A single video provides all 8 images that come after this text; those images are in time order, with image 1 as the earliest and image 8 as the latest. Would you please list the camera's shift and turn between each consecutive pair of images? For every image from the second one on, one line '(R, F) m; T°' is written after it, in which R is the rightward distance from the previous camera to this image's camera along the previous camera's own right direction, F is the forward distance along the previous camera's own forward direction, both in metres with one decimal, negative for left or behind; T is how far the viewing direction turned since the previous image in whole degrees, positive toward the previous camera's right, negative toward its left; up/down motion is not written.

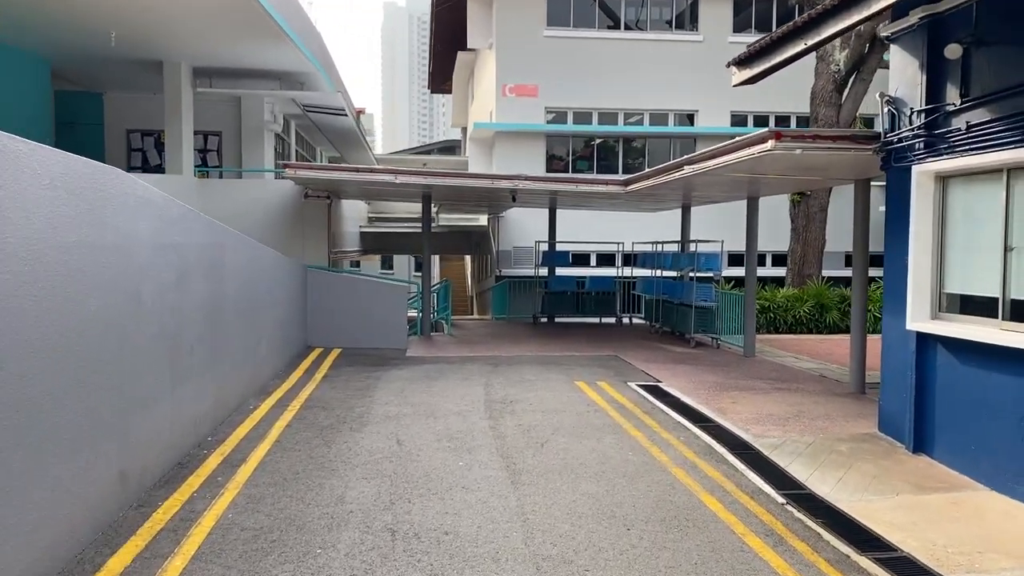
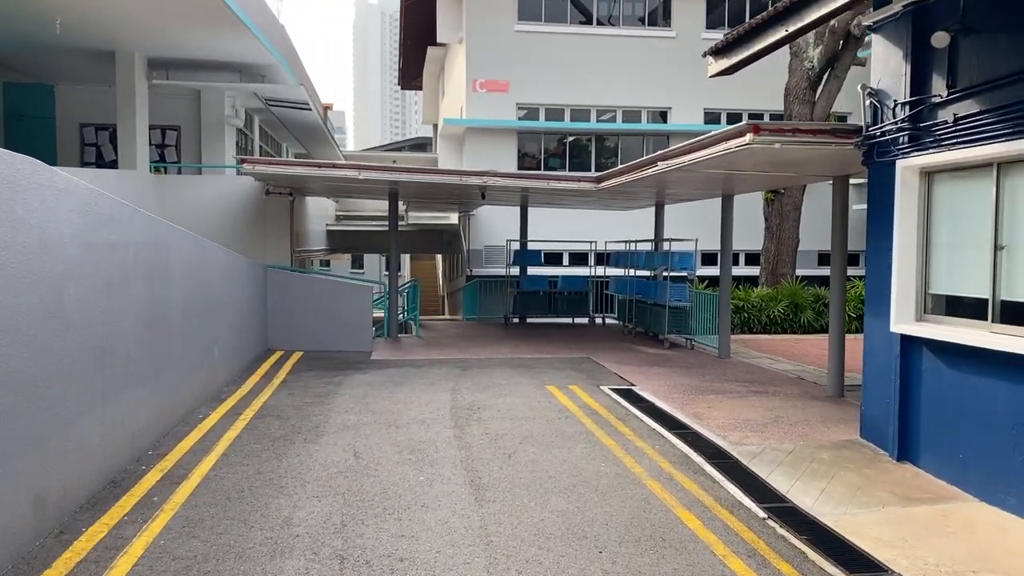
(+0.1, +0.4) m; +2°
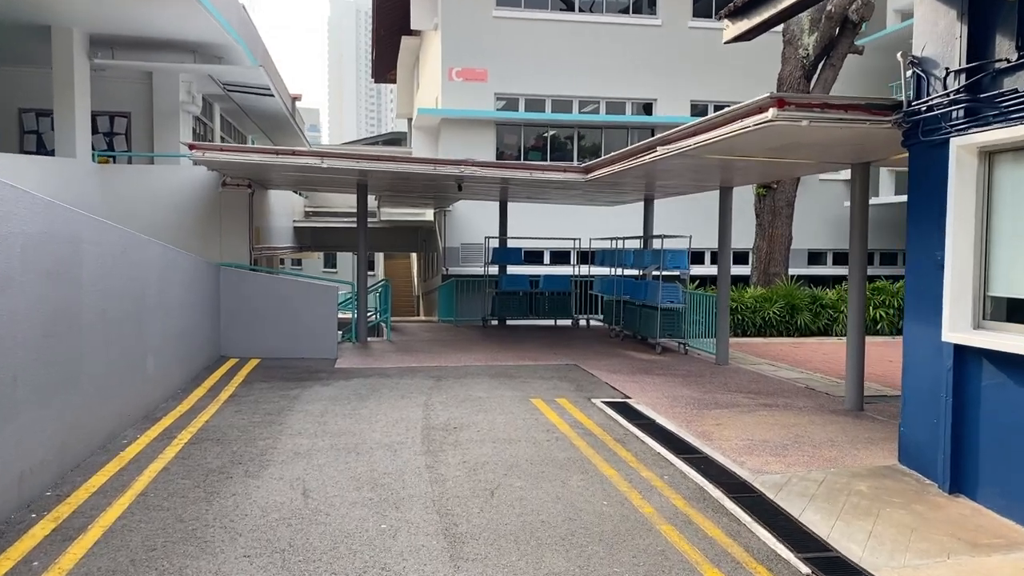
(0.0, +1.1) m; +2°
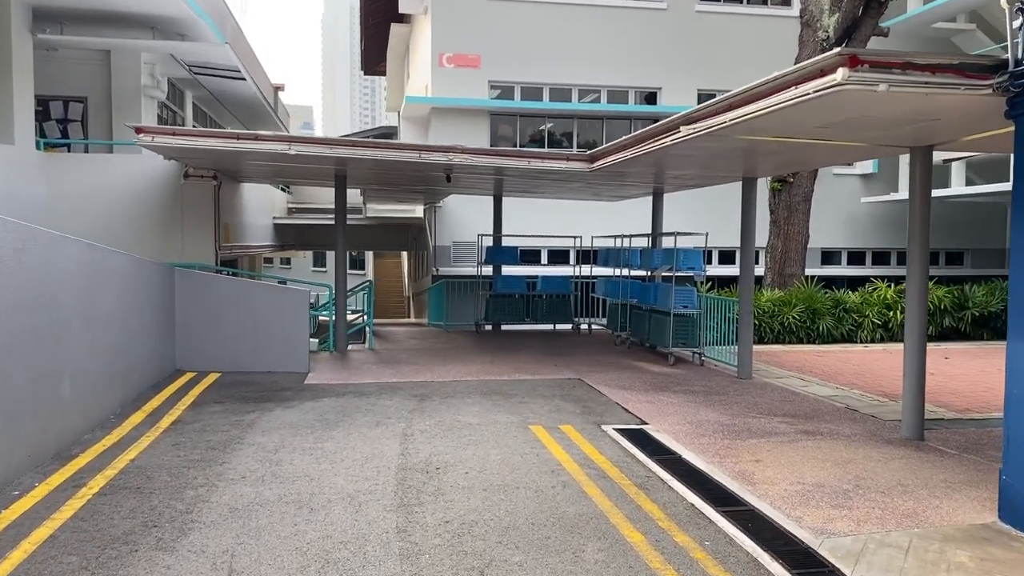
(0.0, +1.4) m; 0°
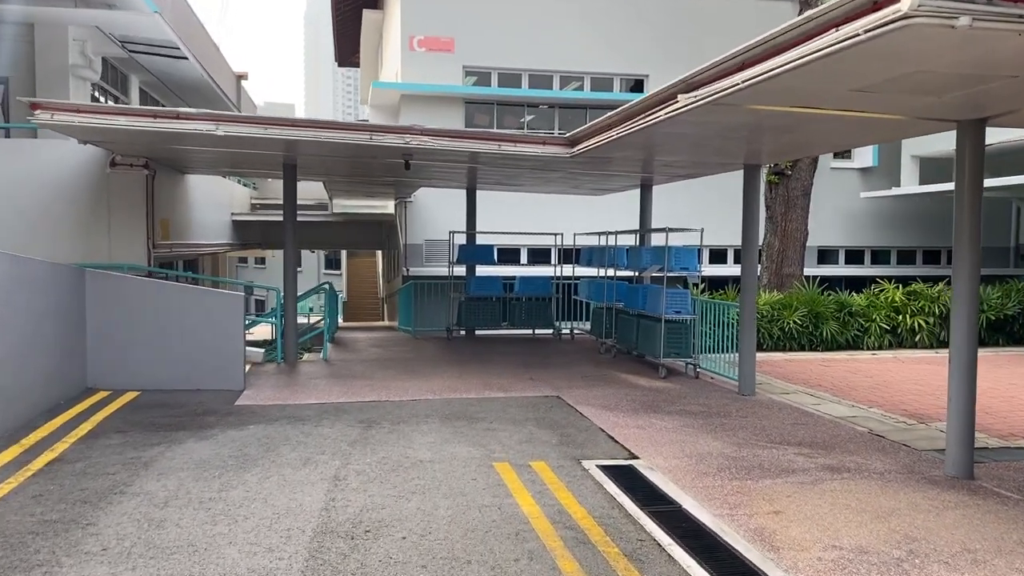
(+0.2, +1.4) m; +1°
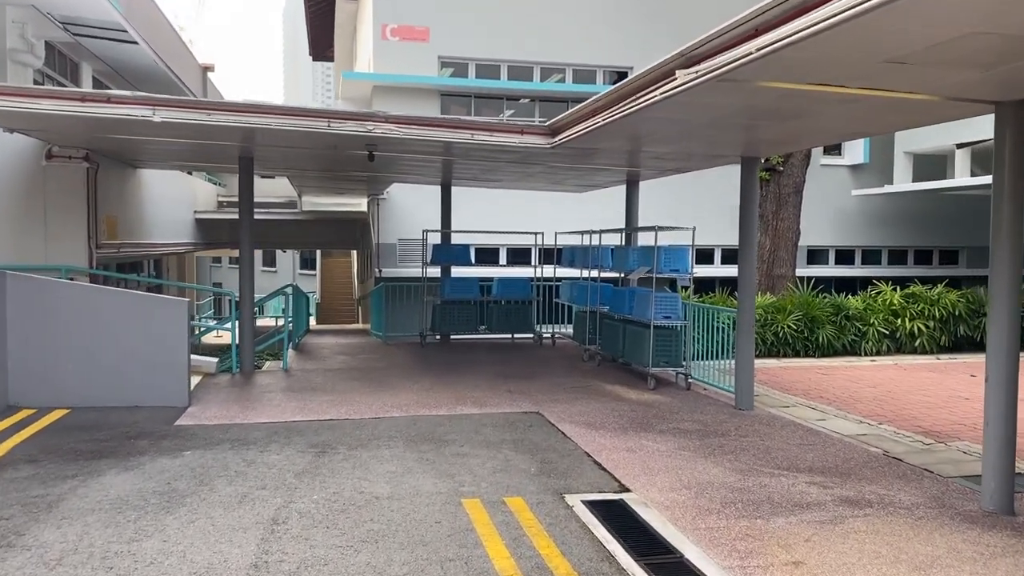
(+0.1, +0.8) m; +1°
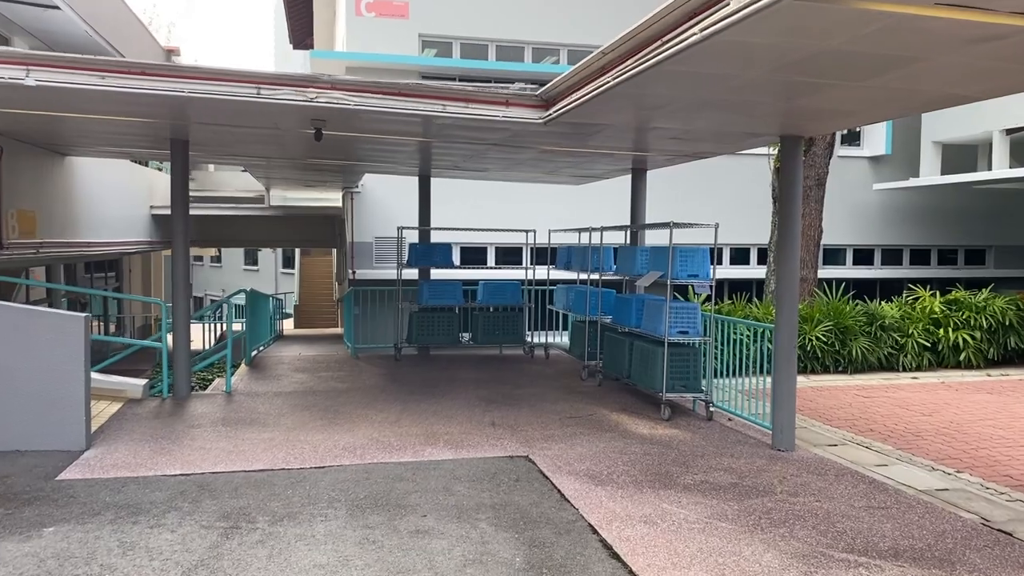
(+0.1, +1.6) m; 0°
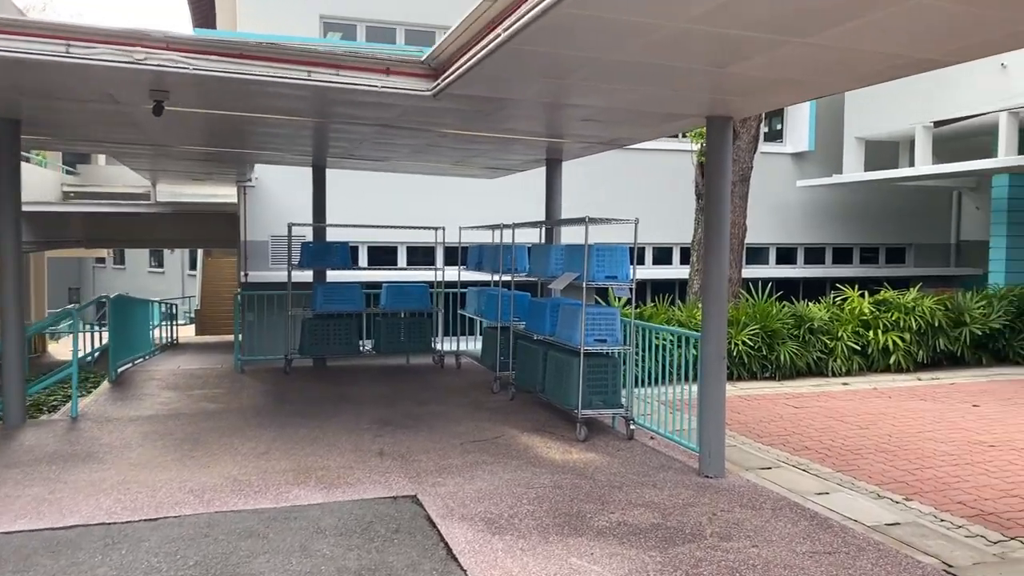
(+0.3, +1.0) m; +5°
